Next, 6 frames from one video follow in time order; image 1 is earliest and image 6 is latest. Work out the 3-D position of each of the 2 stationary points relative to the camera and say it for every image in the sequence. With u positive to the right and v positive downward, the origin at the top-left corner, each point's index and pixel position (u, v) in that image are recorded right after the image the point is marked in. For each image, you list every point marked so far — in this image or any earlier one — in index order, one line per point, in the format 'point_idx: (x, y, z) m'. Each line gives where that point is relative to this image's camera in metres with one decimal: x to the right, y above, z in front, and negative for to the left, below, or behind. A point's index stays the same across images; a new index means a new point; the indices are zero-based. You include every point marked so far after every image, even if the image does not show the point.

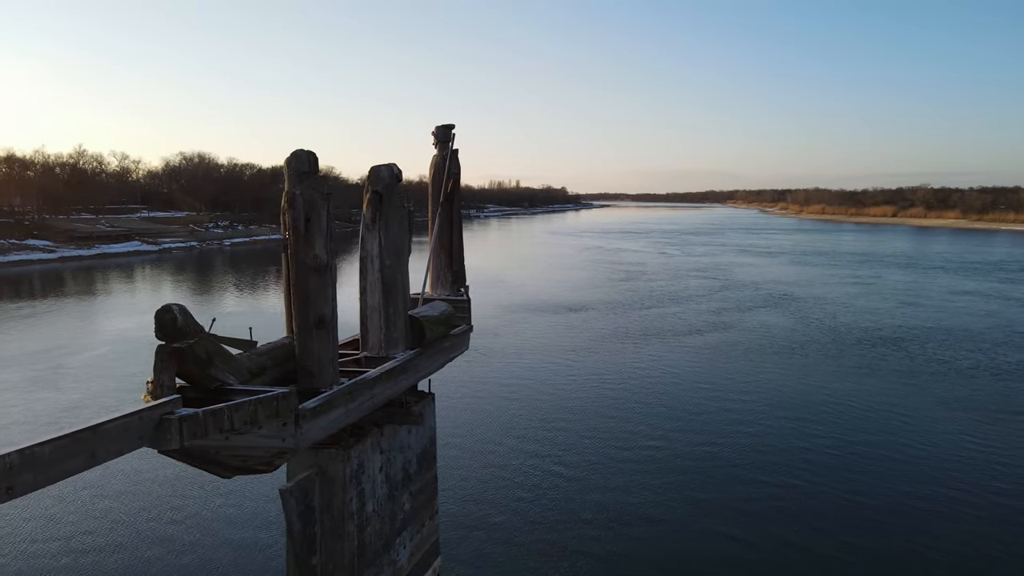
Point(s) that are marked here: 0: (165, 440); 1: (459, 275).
0: (-1.4, -0.6, +2.9) m
1: (-0.4, +0.1, +5.8) m
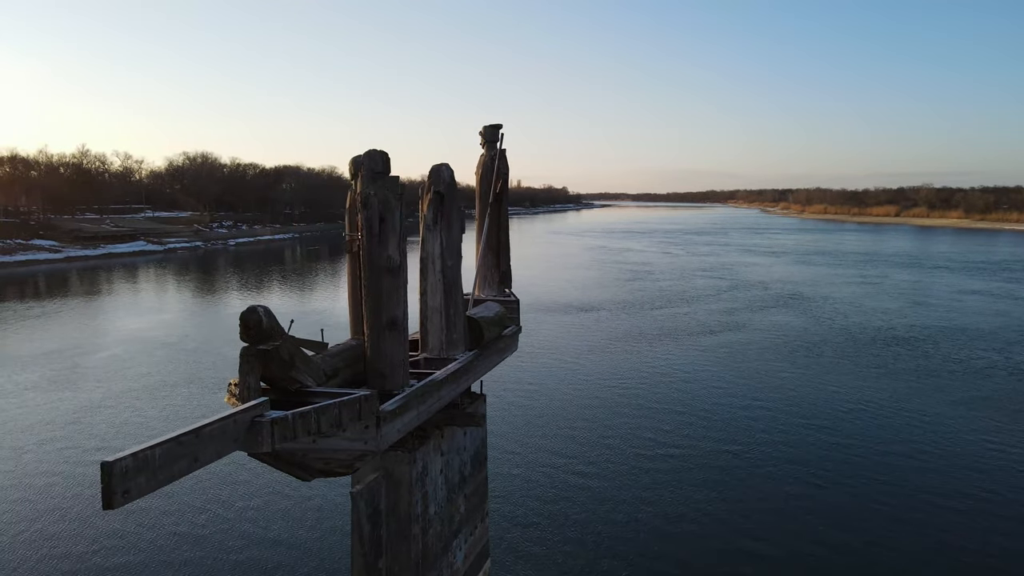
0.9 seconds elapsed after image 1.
0: (-1.1, -0.6, +2.9) m
1: (0.0, +0.1, +5.8) m
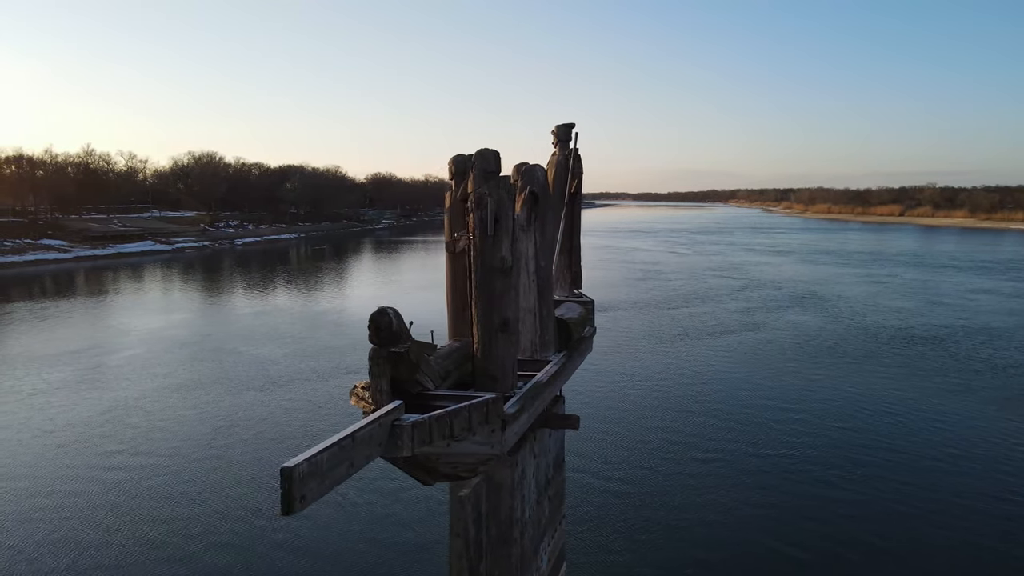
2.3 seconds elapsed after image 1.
0: (-0.5, -0.6, +2.8) m
1: (+0.5, +0.1, +5.7) m
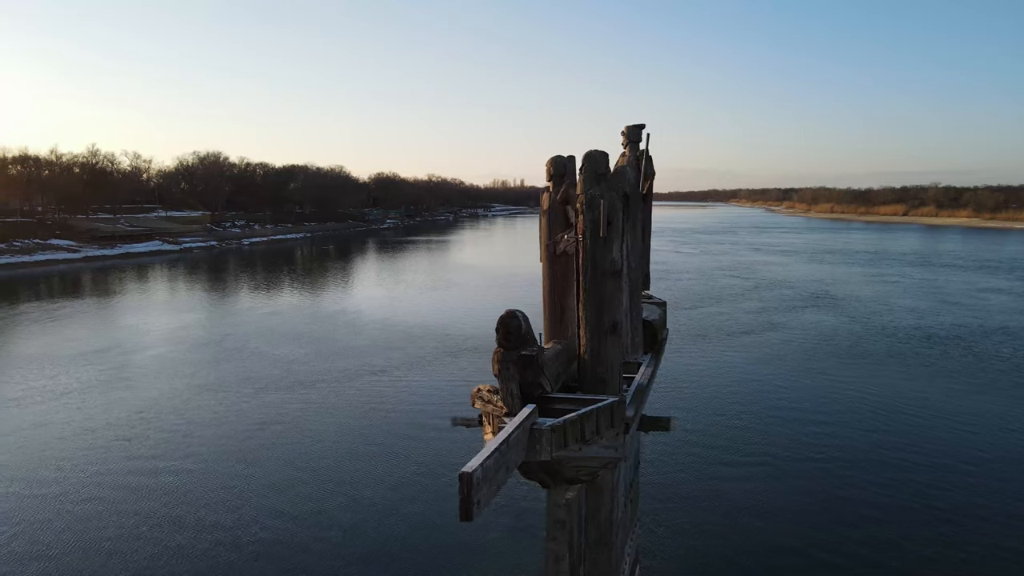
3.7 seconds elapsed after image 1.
0: (+0.1, -0.7, +2.8) m
1: (+1.1, +0.1, +5.7) m
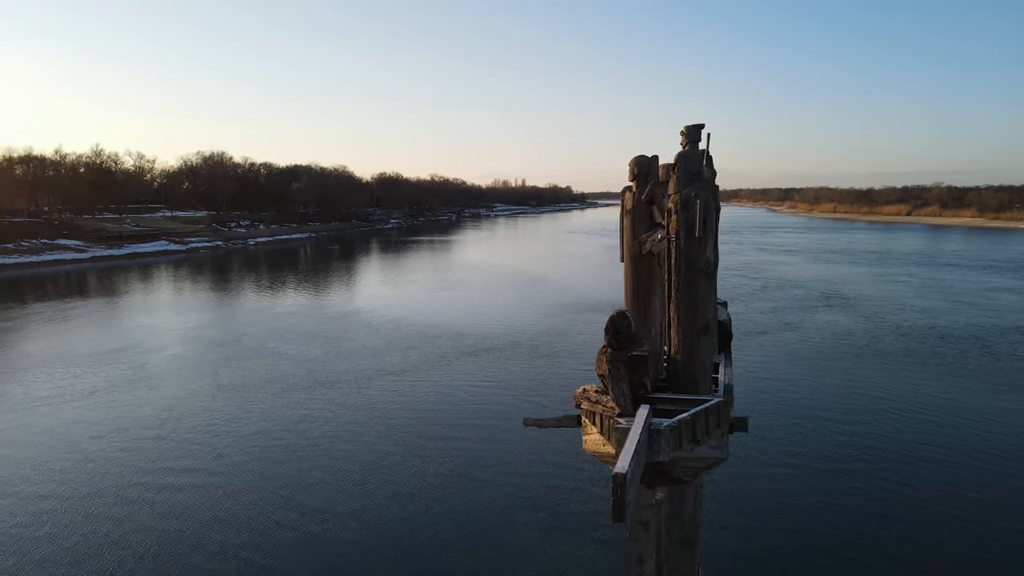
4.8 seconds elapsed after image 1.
0: (+0.6, -0.7, +2.8) m
1: (+1.6, +0.1, +5.7) m
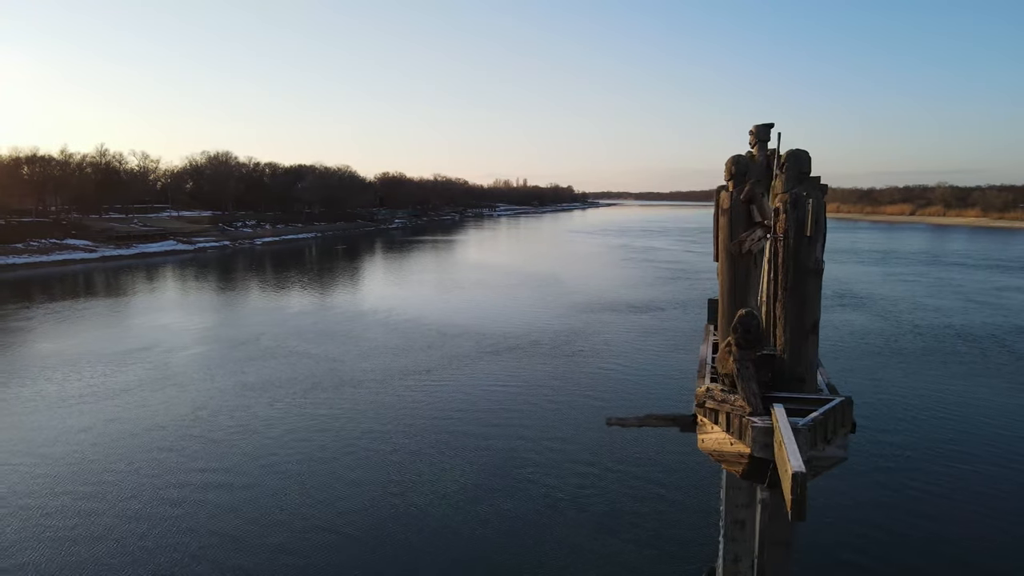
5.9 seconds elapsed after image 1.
0: (+1.1, -0.7, +2.8) m
1: (+2.1, +0.1, +5.7) m
